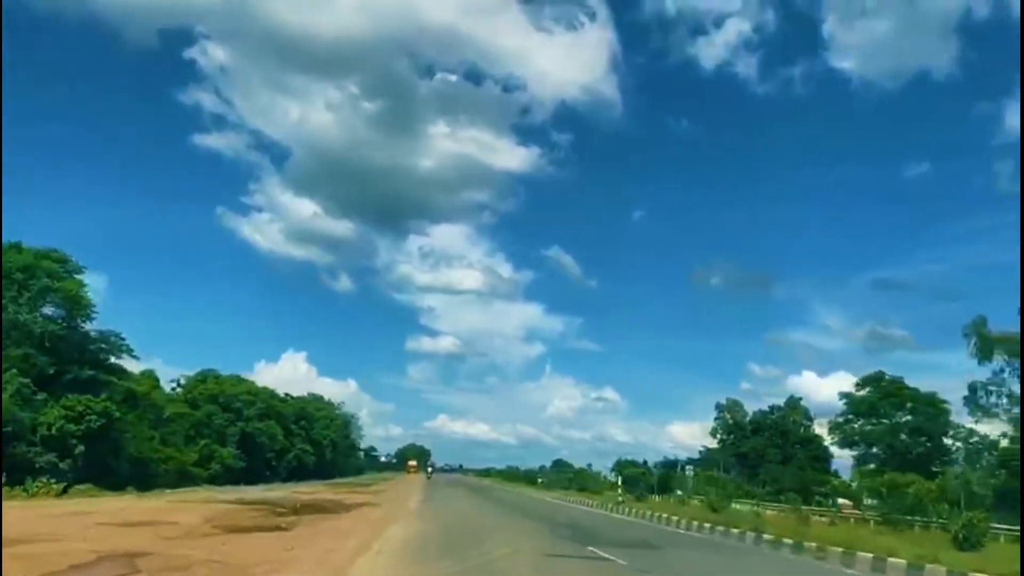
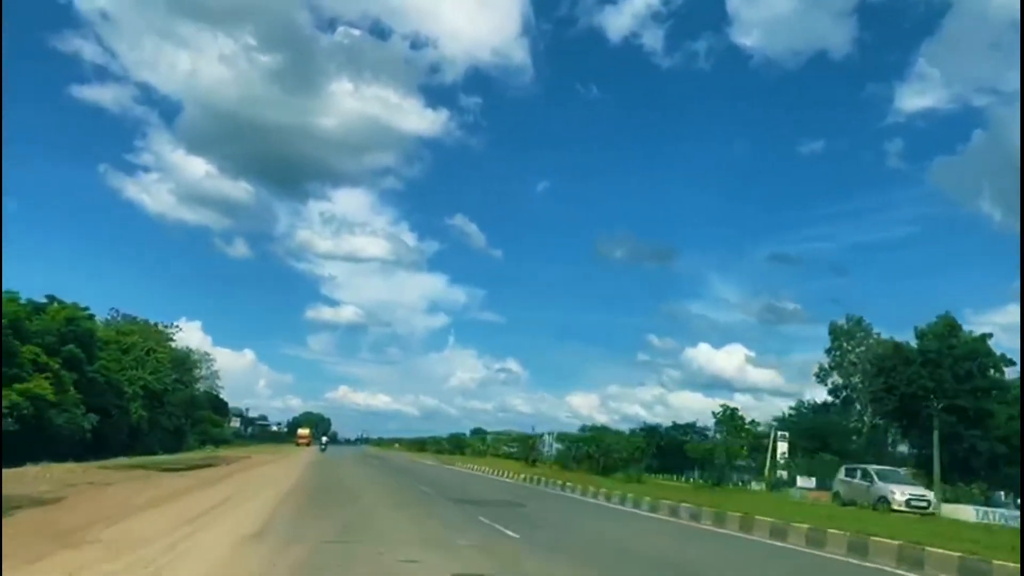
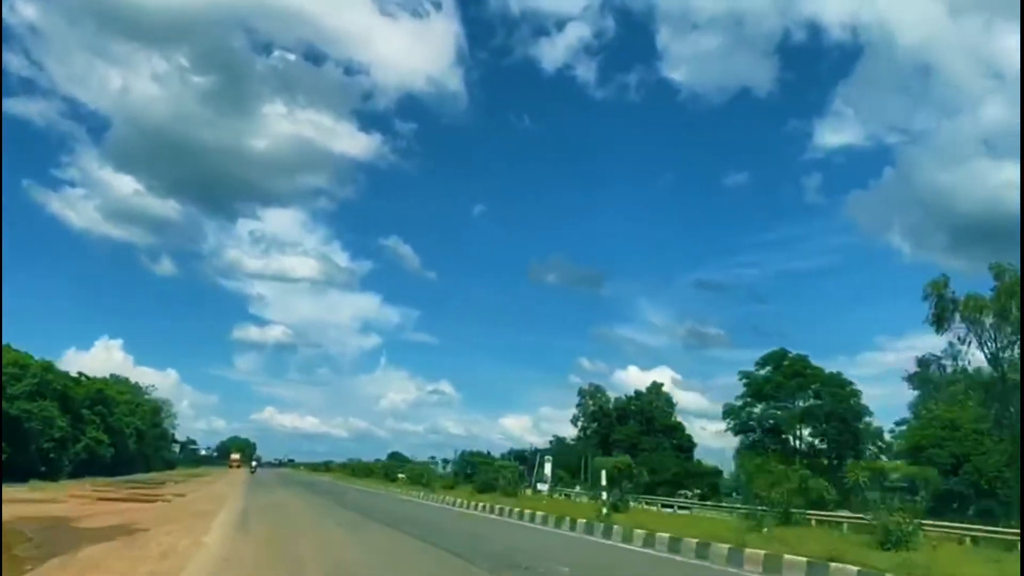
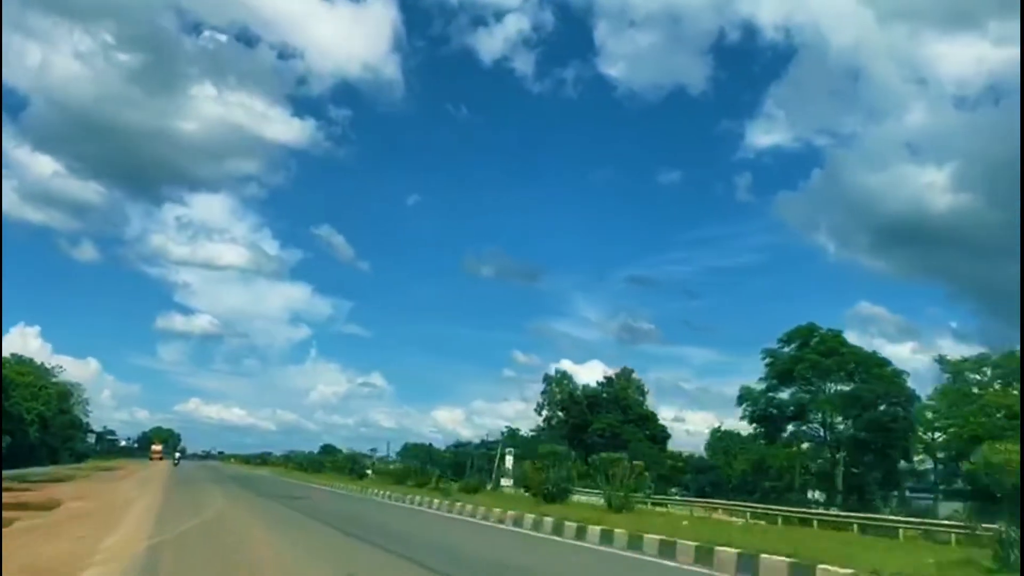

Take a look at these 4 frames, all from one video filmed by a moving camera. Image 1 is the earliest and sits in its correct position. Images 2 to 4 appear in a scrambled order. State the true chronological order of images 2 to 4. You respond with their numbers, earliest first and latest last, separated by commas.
3, 4, 2
